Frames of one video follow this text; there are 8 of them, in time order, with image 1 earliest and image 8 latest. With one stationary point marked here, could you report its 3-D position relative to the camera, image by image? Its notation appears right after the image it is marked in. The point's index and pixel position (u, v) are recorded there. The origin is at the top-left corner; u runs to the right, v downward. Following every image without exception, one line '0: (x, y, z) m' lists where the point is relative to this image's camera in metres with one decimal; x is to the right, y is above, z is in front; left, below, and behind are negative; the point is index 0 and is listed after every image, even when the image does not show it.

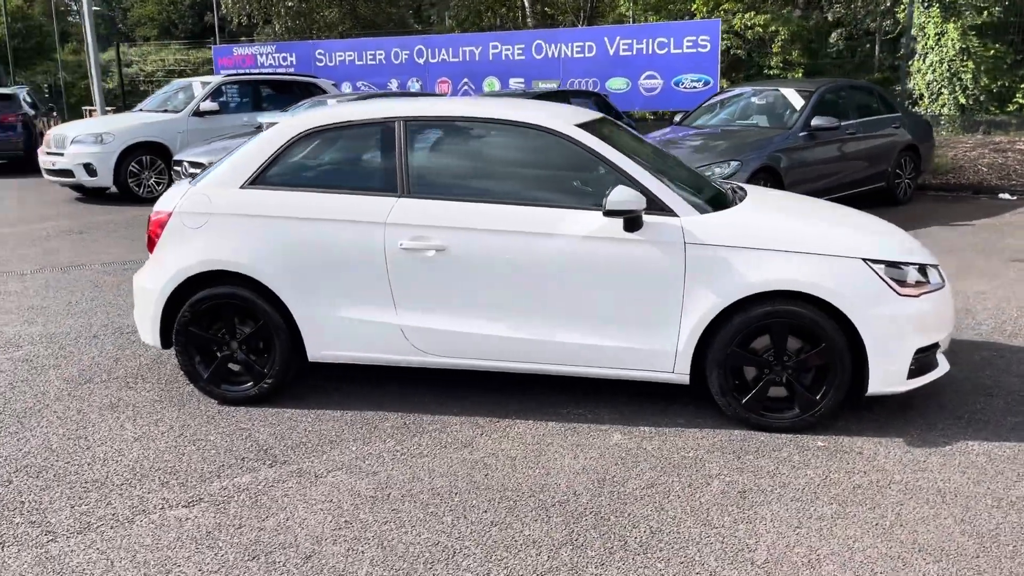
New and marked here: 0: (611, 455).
0: (+0.4, -0.7, +3.9) m
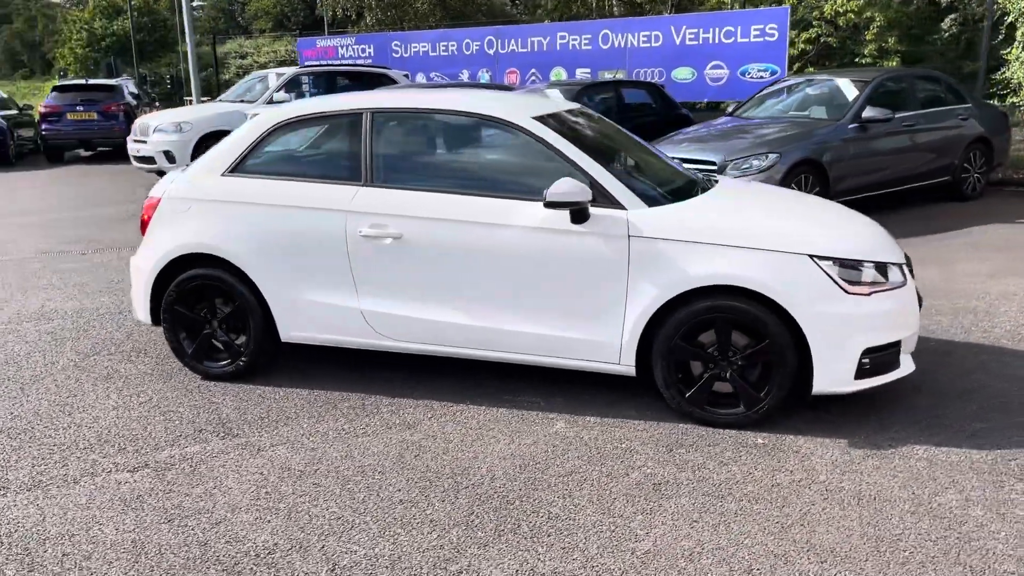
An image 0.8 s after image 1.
0: (+0.1, -0.7, +3.9) m
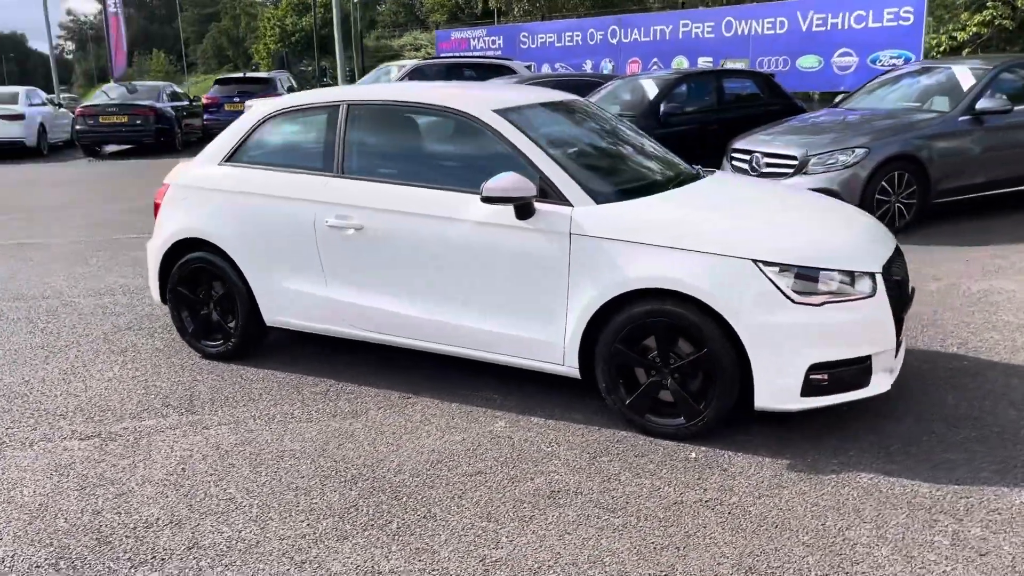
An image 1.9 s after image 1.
0: (-0.2, -0.7, +3.9) m
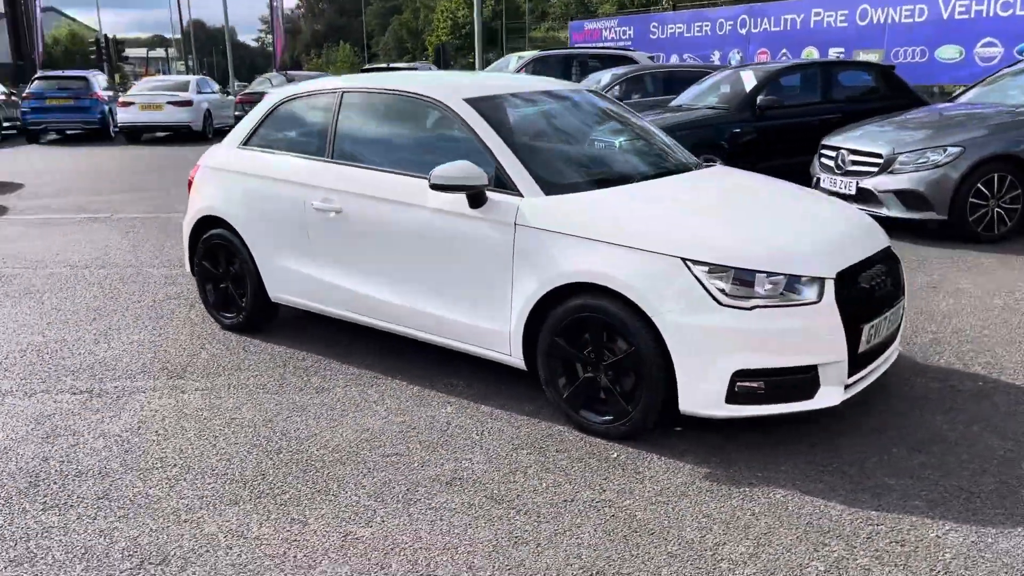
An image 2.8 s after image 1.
0: (-0.4, -0.6, +4.0) m
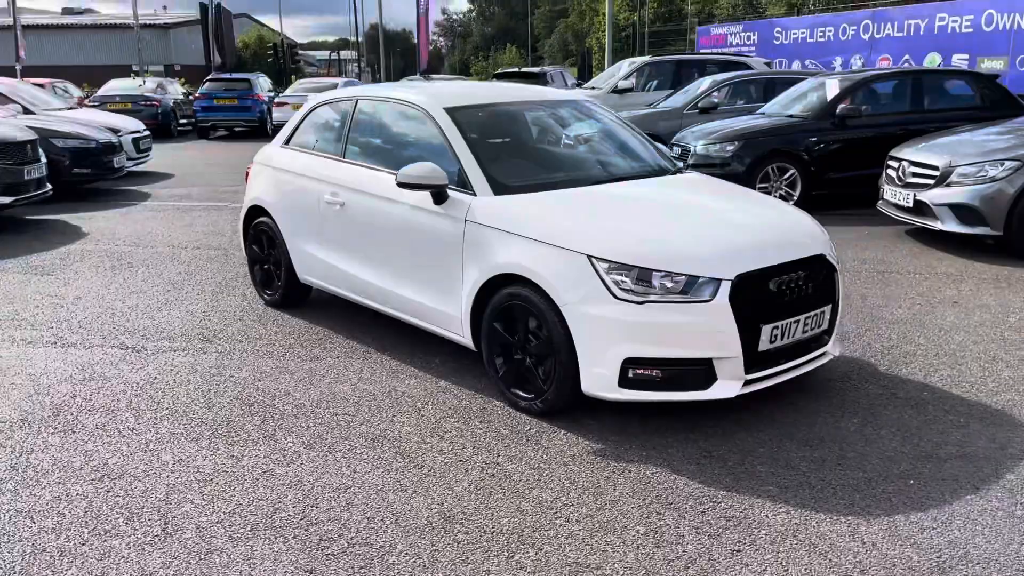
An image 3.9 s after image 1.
0: (-0.7, -0.5, +4.5) m
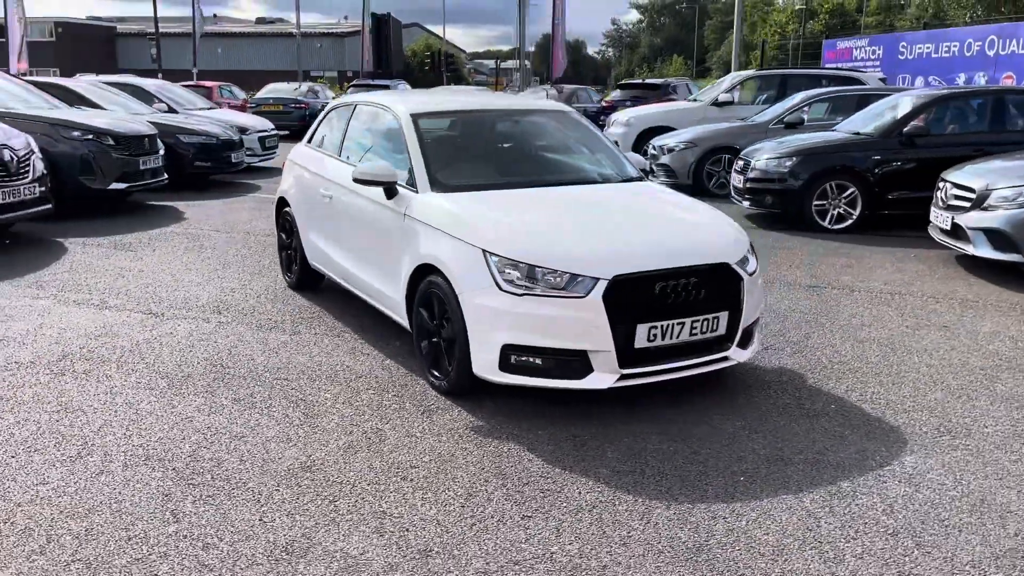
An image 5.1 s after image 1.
0: (-1.1, -0.4, +5.1) m
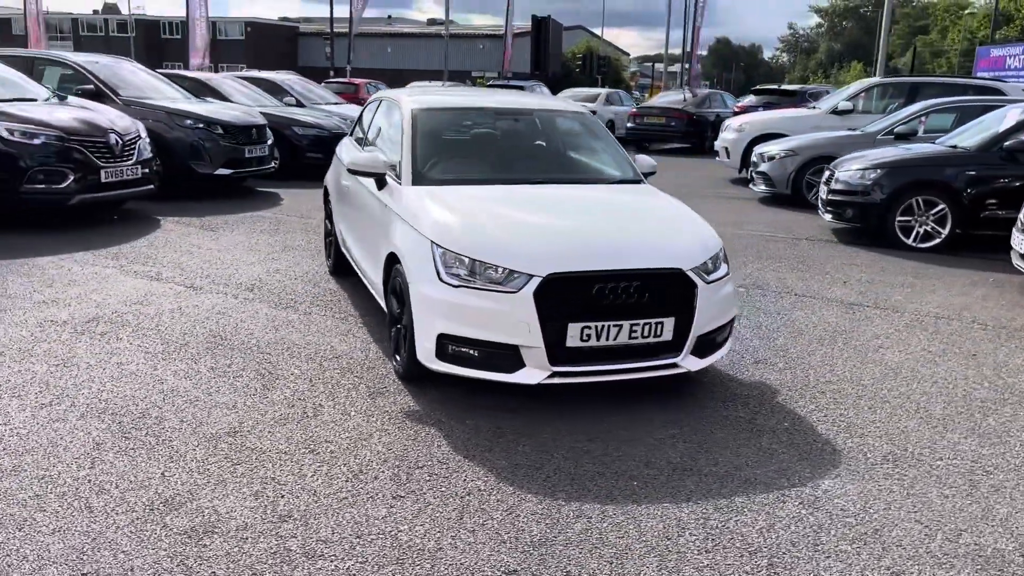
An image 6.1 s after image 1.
0: (-1.2, -0.3, +5.4) m
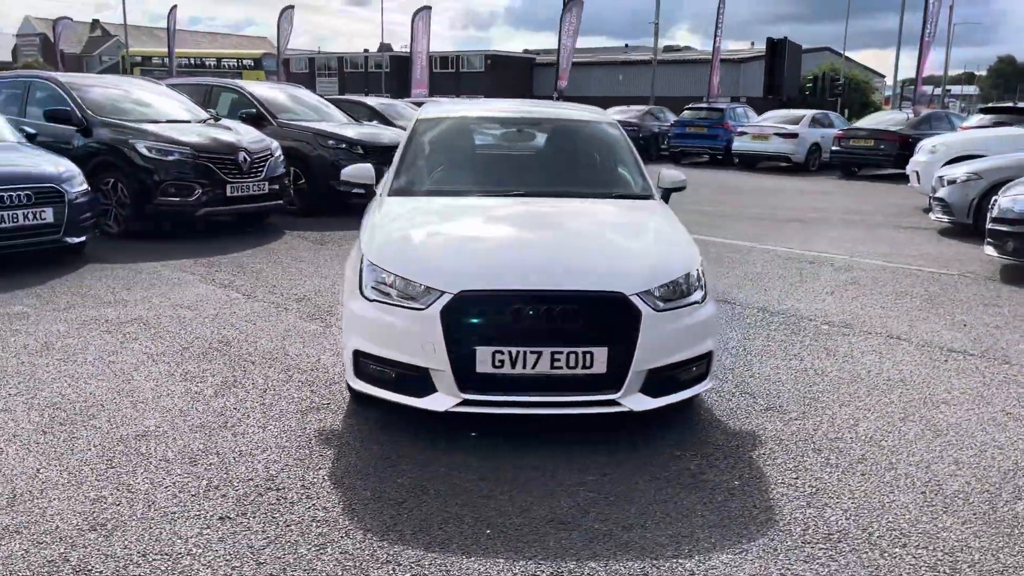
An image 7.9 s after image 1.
0: (-1.2, -0.4, +5.3) m
